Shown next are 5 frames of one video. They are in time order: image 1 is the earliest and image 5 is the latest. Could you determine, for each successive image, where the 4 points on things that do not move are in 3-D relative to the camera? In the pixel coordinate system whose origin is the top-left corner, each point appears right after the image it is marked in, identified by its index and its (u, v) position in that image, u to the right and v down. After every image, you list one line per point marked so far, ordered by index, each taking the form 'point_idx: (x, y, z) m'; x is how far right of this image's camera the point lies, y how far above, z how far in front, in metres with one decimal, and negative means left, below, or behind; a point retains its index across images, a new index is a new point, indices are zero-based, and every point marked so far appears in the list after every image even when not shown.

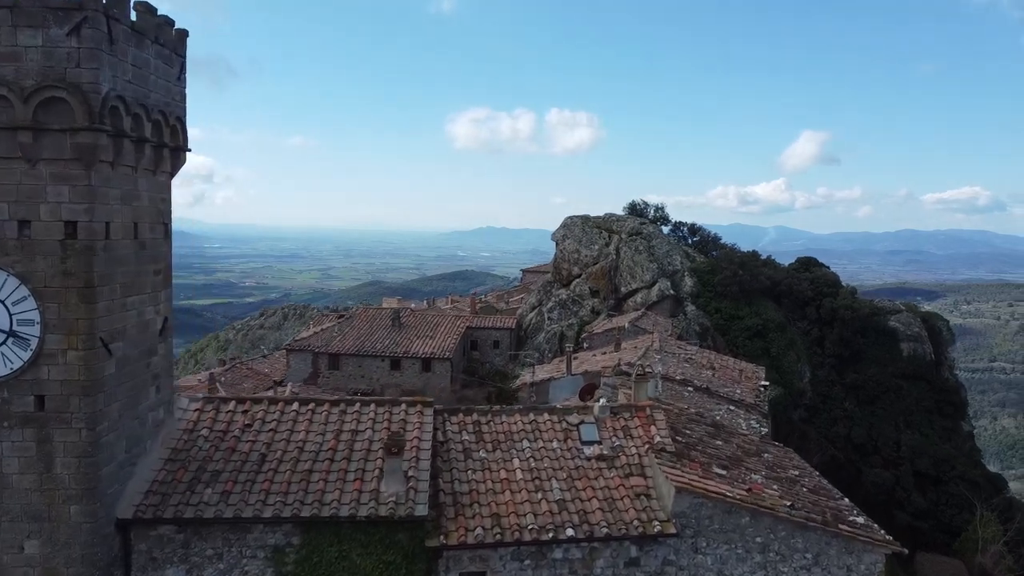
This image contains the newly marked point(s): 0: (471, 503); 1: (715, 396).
0: (-0.5, -2.4, +7.9) m
1: (+4.6, -2.4, +15.6) m
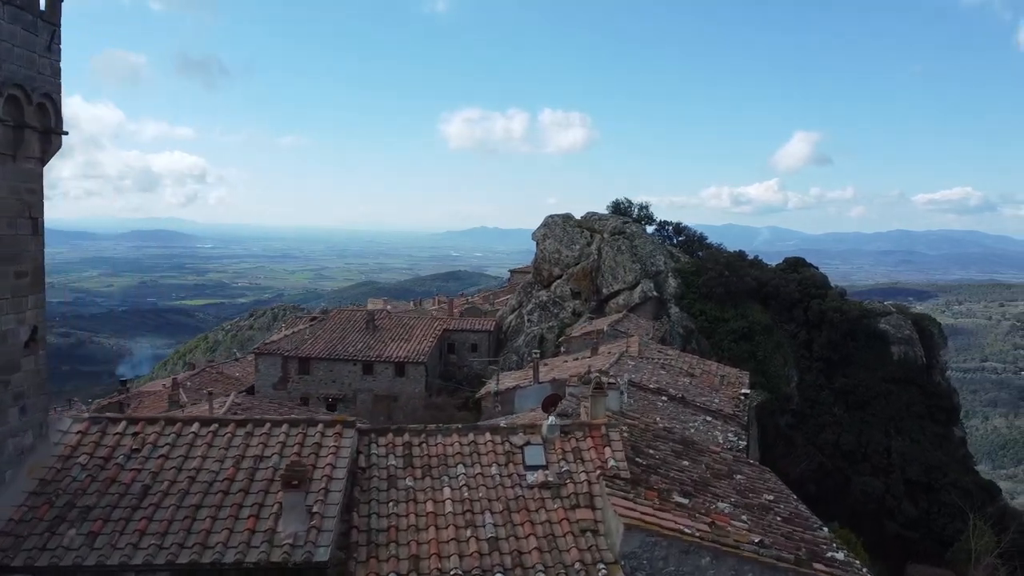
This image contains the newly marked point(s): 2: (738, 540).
0: (-1.2, -2.5, +6.8) m
1: (+3.7, -2.5, +14.6) m
2: (+2.3, -2.6, +7.2) m
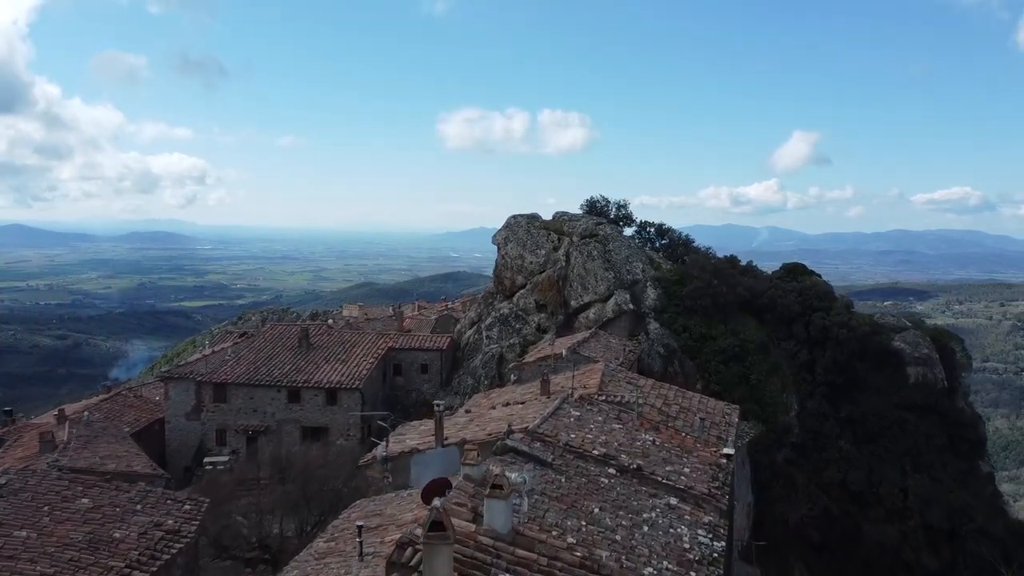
0: (-2.9, -2.9, +2.6) m
1: (+2.0, -2.9, +10.4) m
2: (+0.6, -3.0, +3.0) m
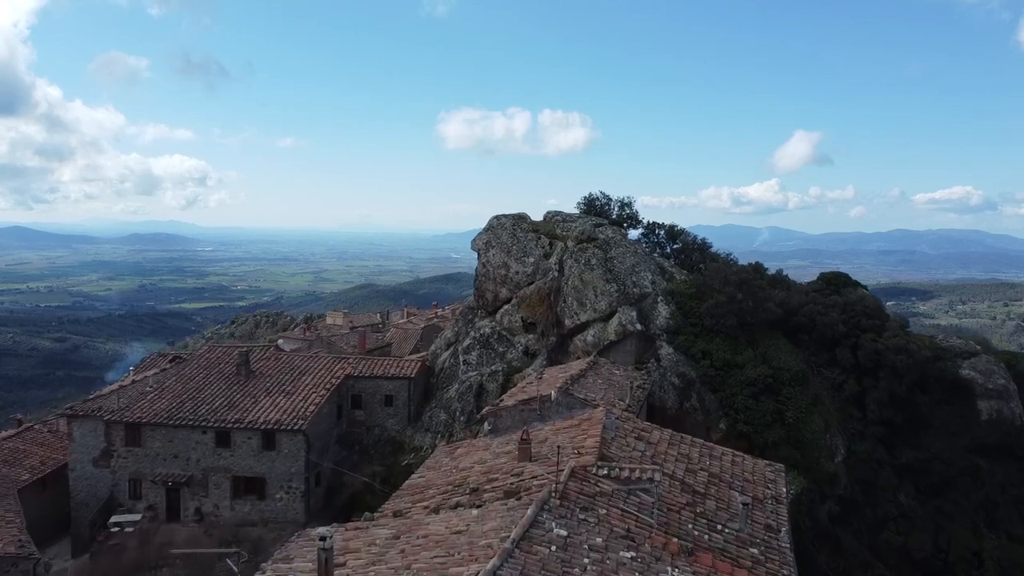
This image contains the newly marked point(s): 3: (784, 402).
0: (-3.5, -3.4, -2.1) m
1: (+1.4, -3.4, +5.7) m
2: (0.0, -3.5, -1.7) m
3: (+7.7, -3.2, +19.7) m
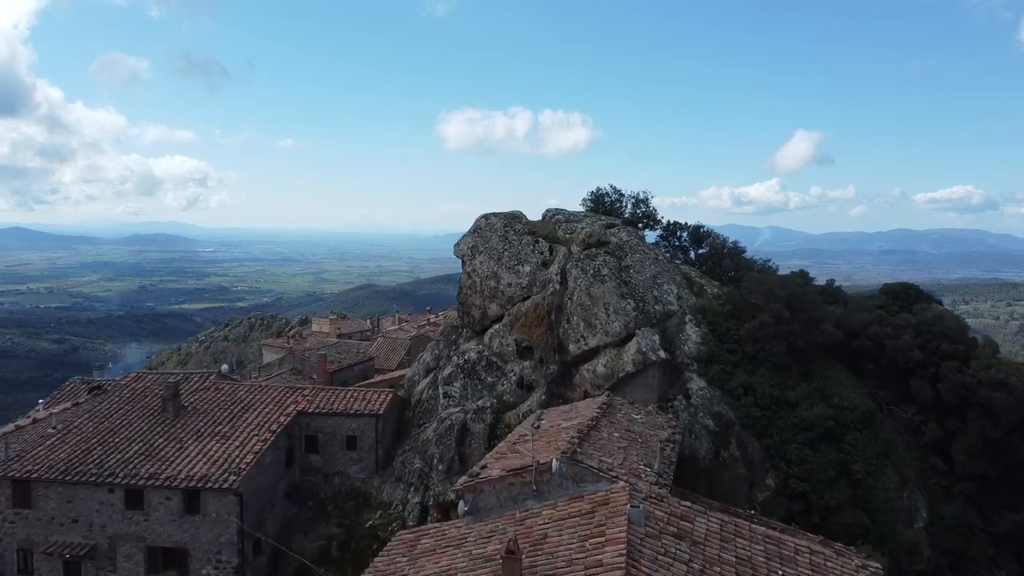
0: (-3.8, -3.8, -6.3) m
1: (+1.2, -3.8, +1.5) m
2: (-0.2, -3.9, -5.9) m
3: (+7.5, -3.6, +15.4) m
